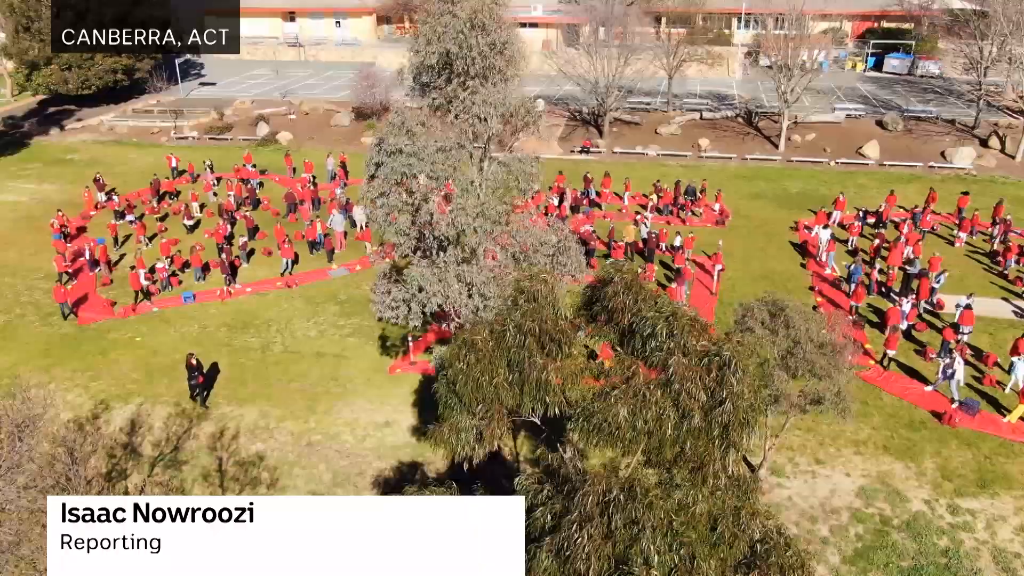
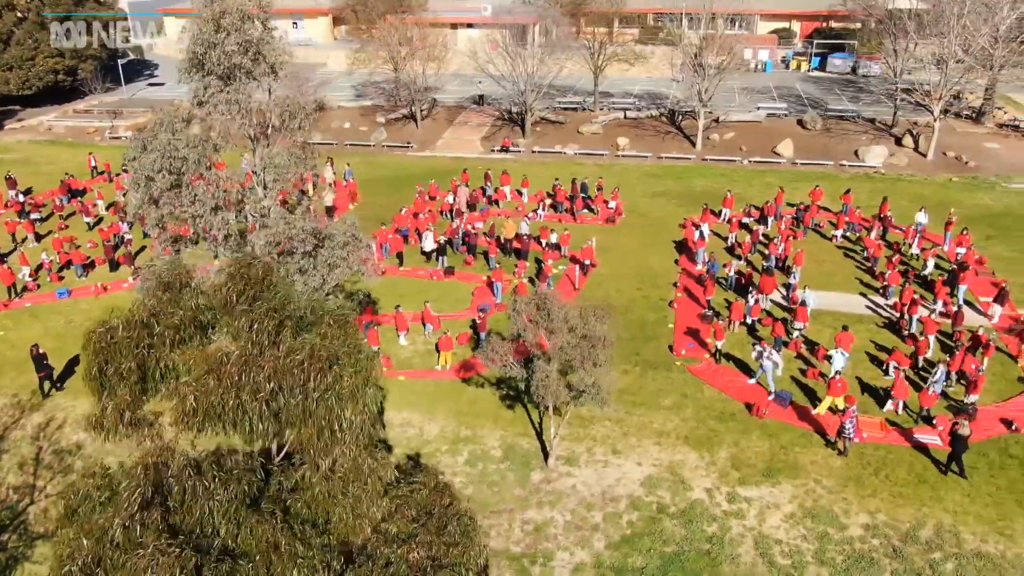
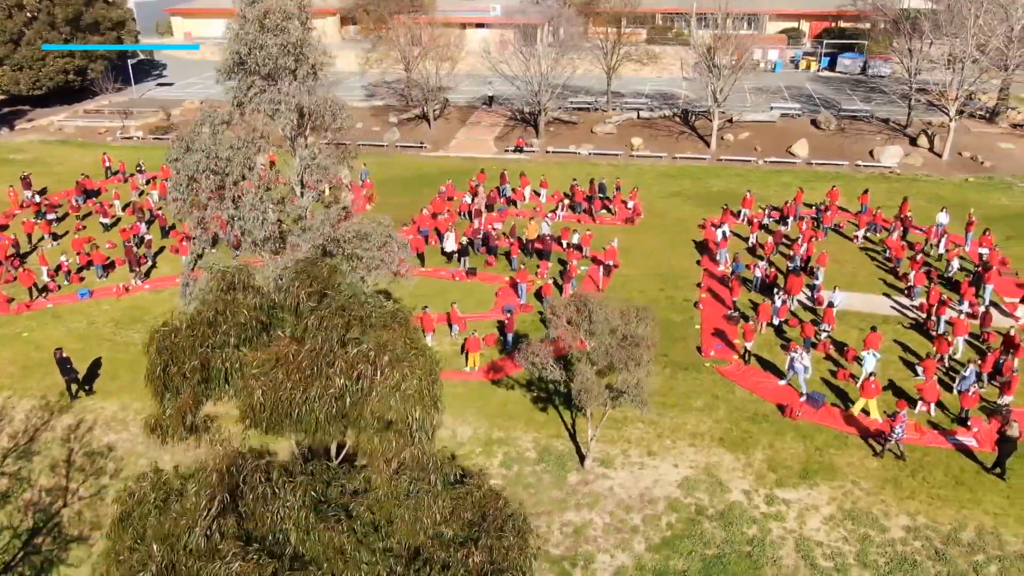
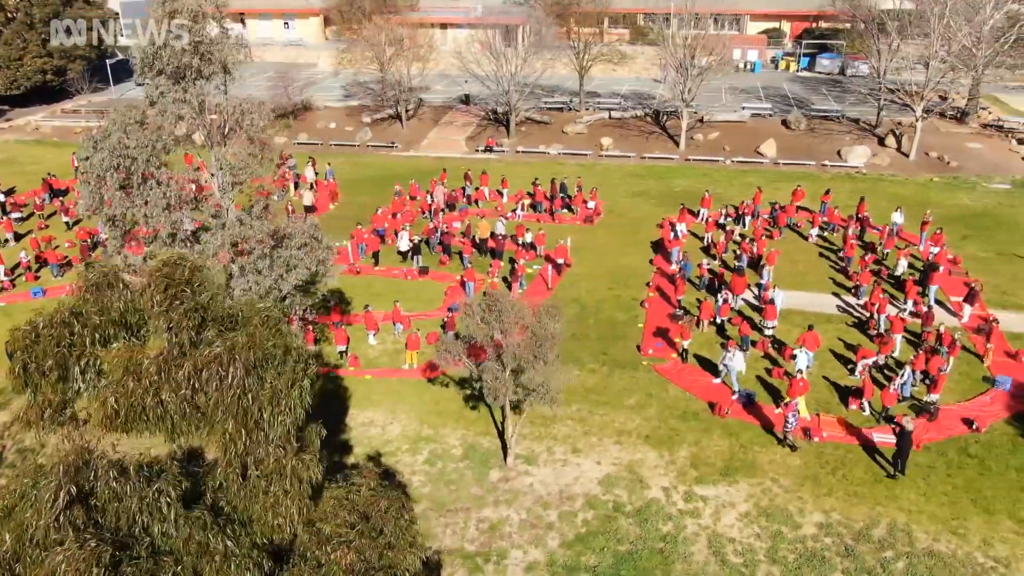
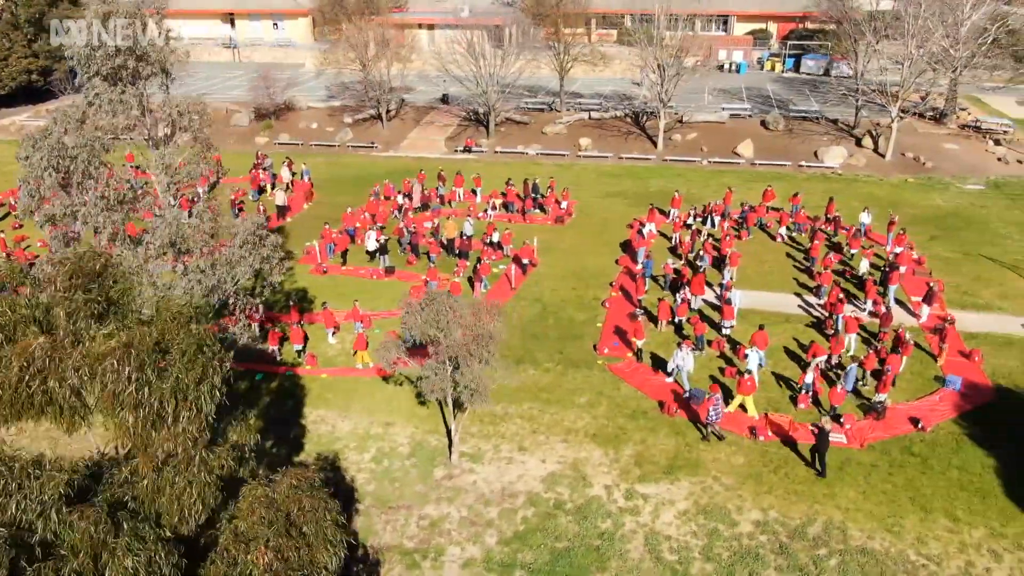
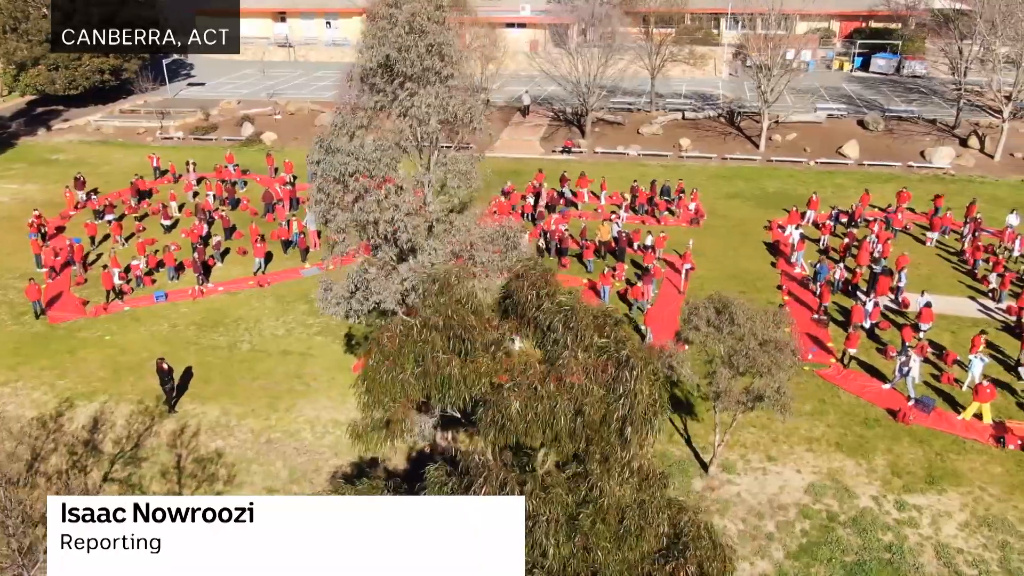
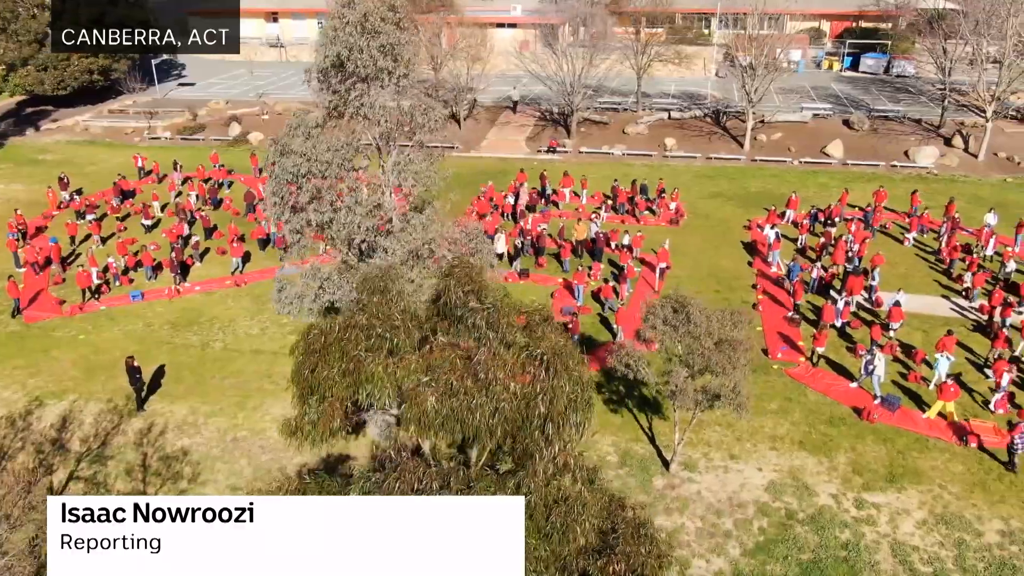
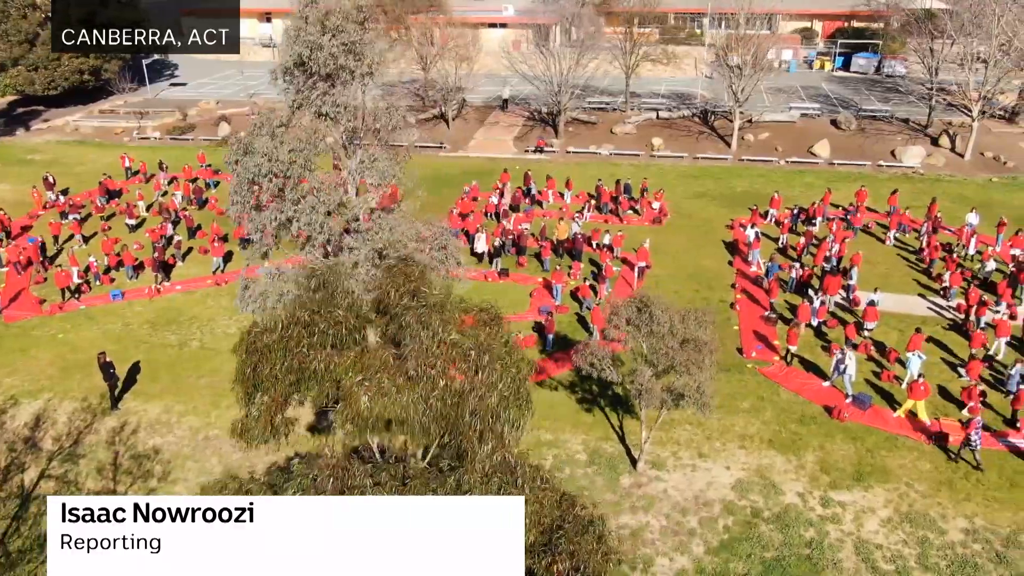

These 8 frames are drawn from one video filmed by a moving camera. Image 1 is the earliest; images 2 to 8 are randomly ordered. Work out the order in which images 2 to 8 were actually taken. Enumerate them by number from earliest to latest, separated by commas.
6, 7, 8, 3, 2, 4, 5
